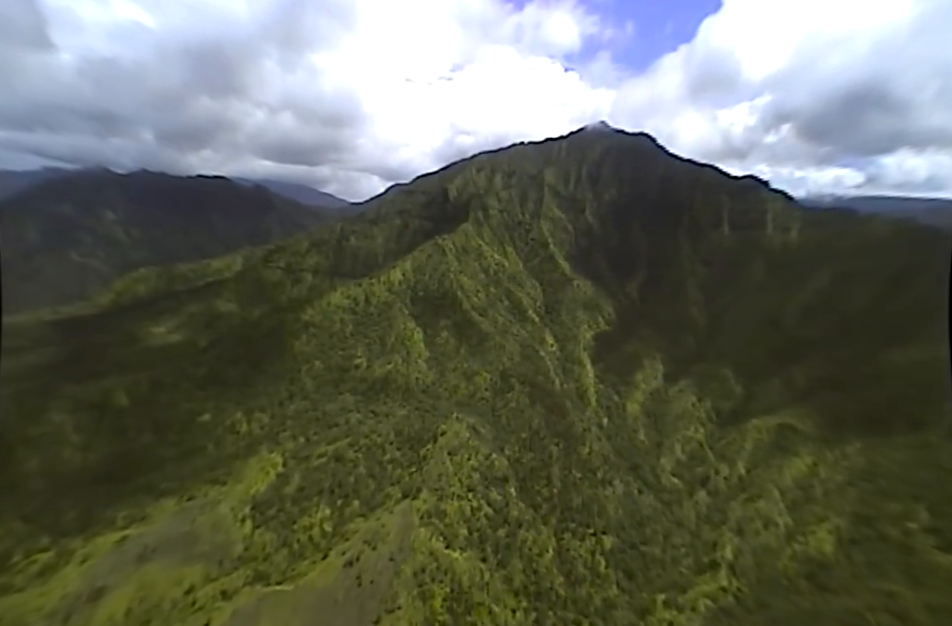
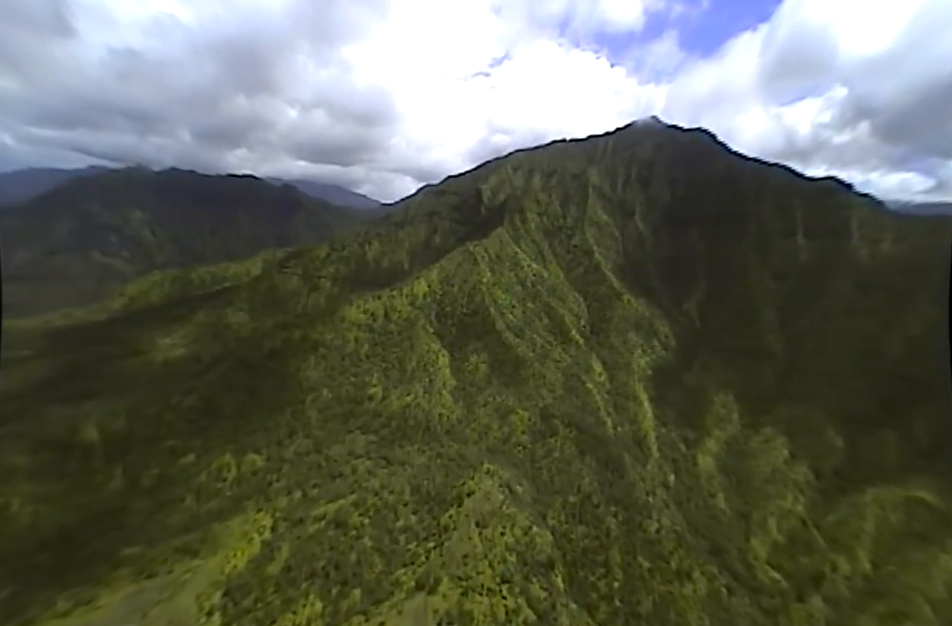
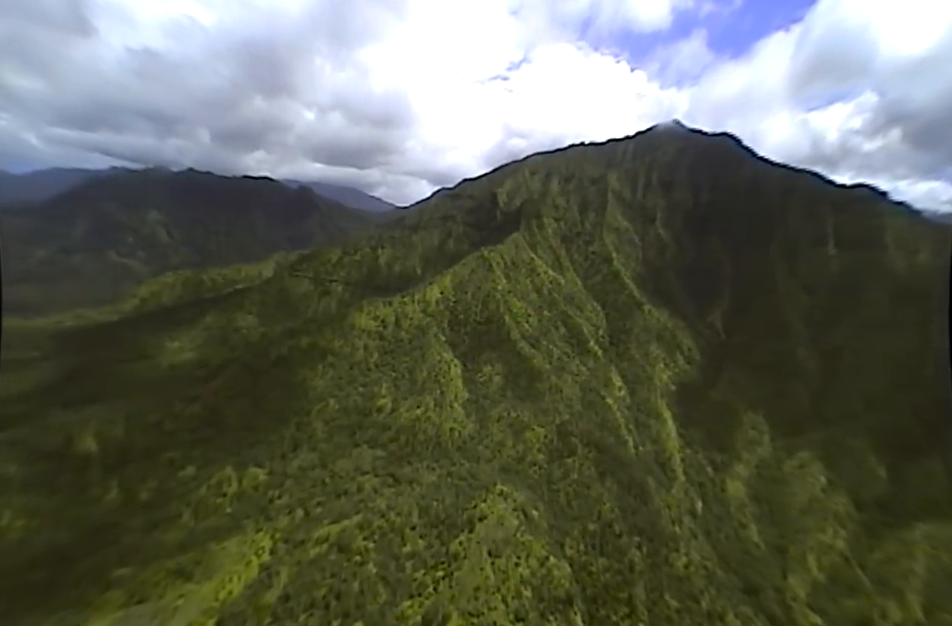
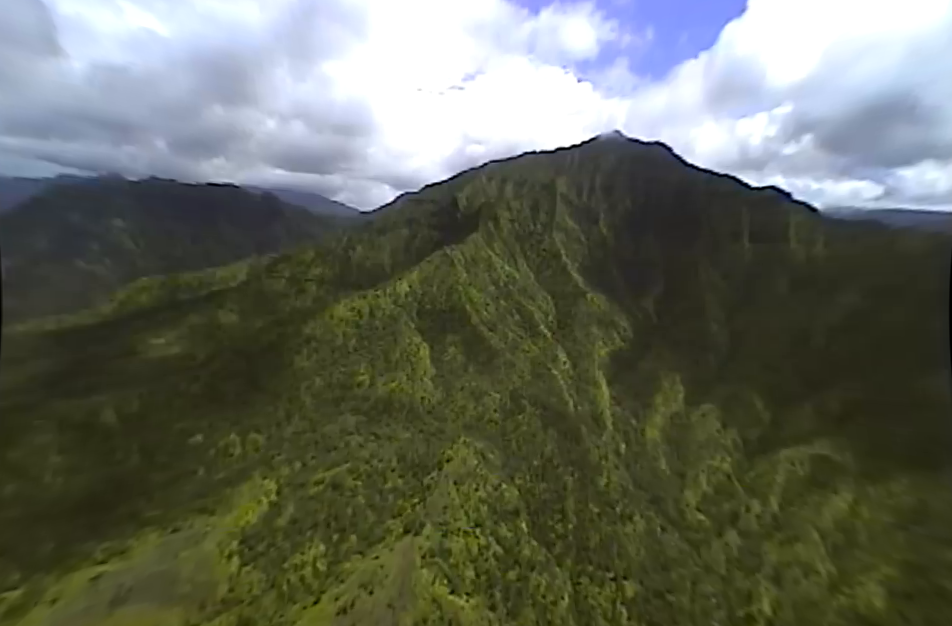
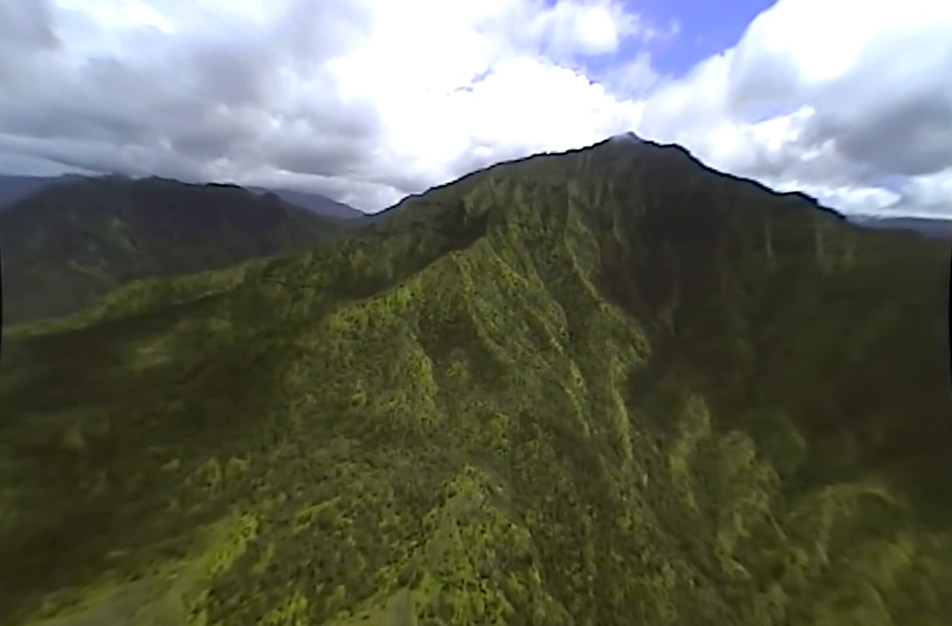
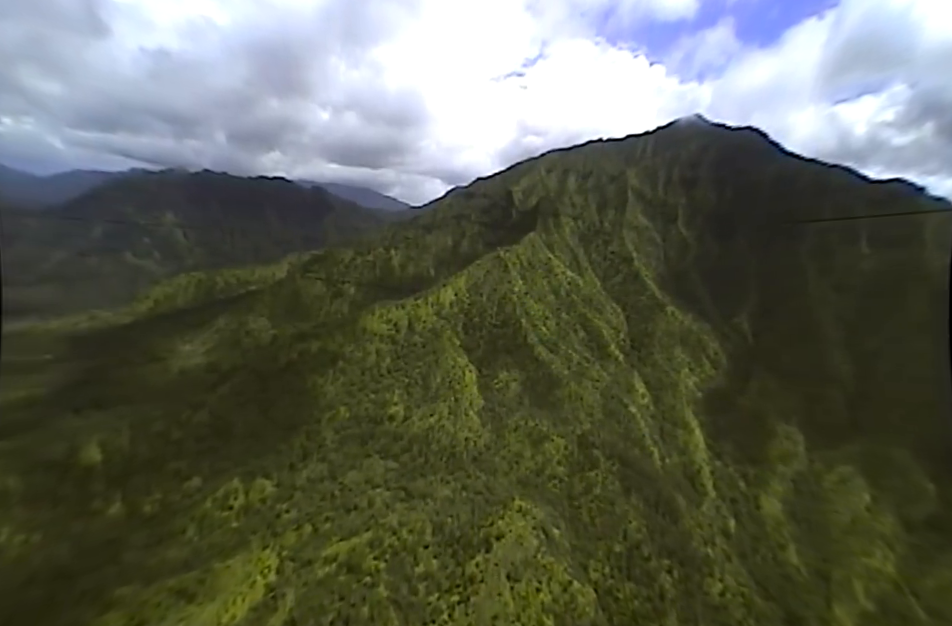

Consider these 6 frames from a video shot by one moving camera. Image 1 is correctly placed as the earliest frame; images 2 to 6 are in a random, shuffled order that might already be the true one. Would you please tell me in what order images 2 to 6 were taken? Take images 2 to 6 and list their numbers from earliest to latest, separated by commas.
4, 5, 2, 3, 6
